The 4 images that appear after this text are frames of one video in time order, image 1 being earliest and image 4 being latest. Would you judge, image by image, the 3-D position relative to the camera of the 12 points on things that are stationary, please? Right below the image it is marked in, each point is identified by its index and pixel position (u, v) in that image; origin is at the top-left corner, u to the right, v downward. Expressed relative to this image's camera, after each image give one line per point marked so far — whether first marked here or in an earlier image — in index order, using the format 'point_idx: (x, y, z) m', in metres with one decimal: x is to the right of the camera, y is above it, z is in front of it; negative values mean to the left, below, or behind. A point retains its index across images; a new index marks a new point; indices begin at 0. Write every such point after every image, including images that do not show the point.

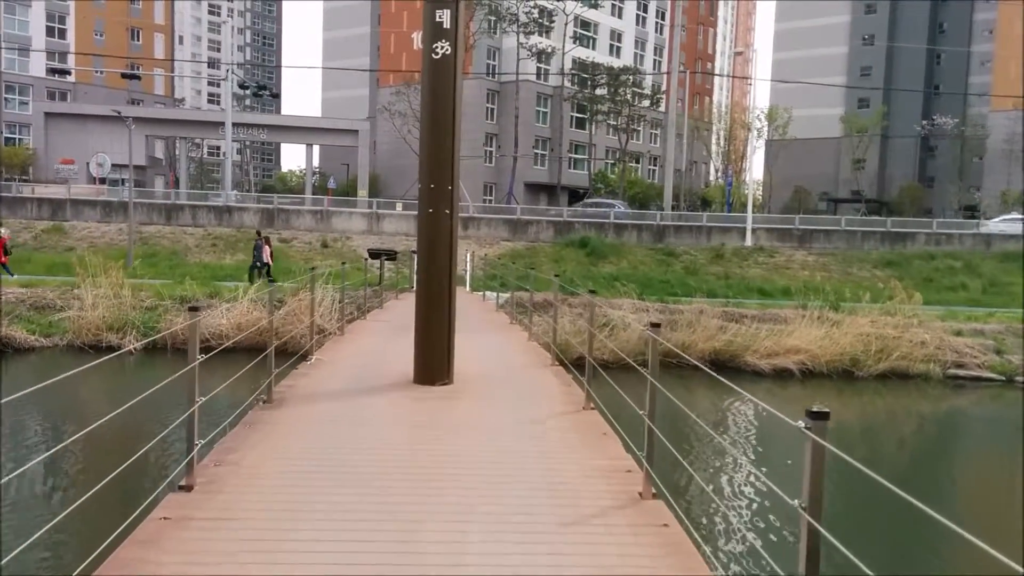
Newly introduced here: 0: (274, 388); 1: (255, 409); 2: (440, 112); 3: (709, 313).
0: (-1.5, -0.7, +5.2) m
1: (-1.5, -0.7, +4.7) m
2: (-0.5, +1.2, +5.4) m
3: (+3.3, -0.5, +13.3) m
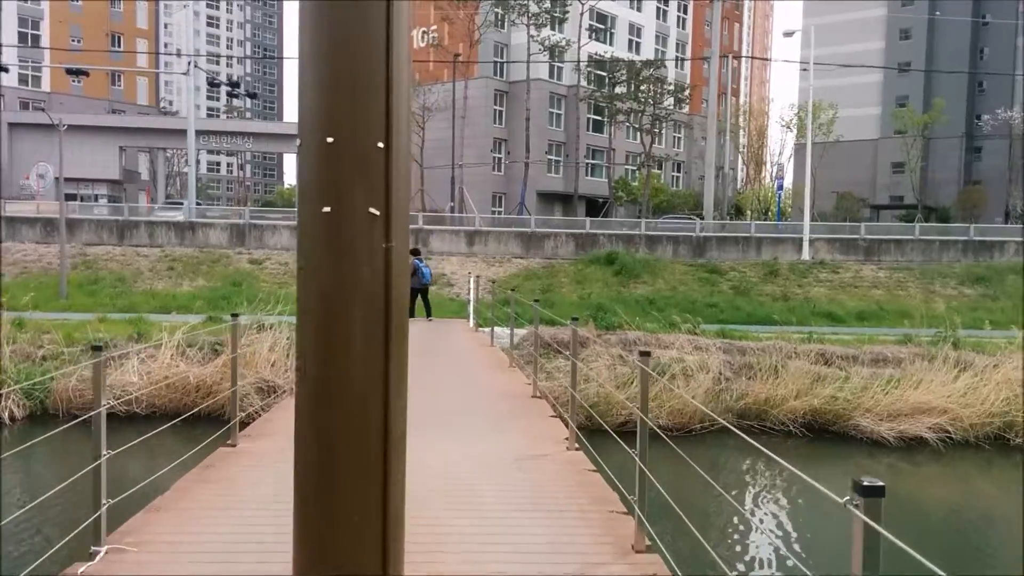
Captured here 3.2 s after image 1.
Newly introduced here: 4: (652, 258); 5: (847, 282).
0: (-1.4, -1.0, +1.8) m
1: (-1.4, -1.1, +1.3) m
2: (-0.4, +0.9, +2.1) m
3: (+3.5, -0.9, +9.9) m
4: (+3.4, +0.7, +19.2) m
5: (+7.6, +0.1, +18.0) m
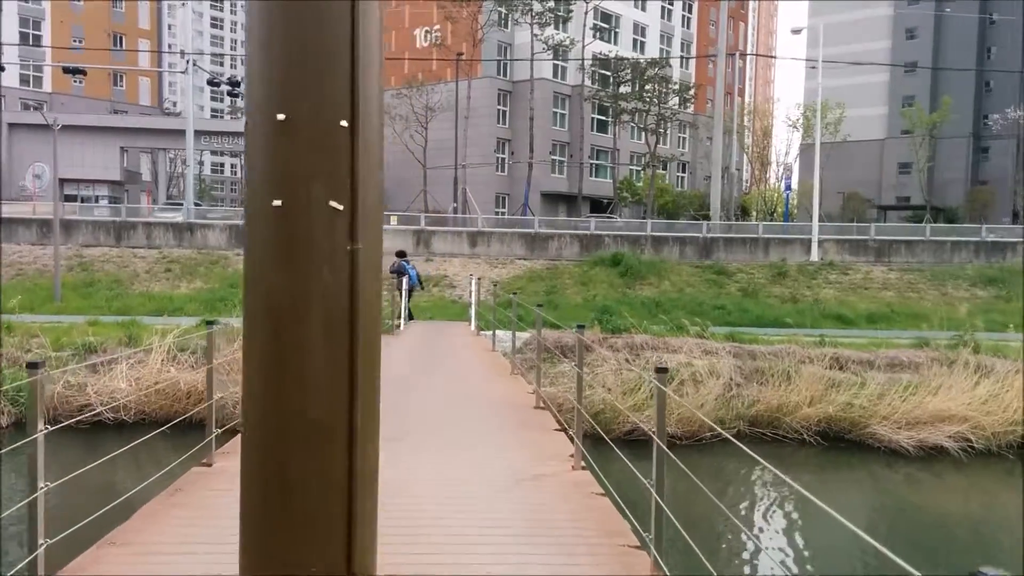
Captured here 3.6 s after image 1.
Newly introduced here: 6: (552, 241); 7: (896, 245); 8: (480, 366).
0: (-1.4, -1.0, +1.5) m
1: (-1.4, -1.1, +1.0) m
2: (-0.4, +0.9, +1.7) m
3: (+3.5, -0.9, +9.5) m
4: (+3.5, +0.7, +18.9) m
5: (+7.6, +0.1, +17.7) m
6: (+1.0, +1.1, +19.1) m
7: (+8.8, +1.0, +18.4) m
8: (-0.4, -0.9, +9.0) m
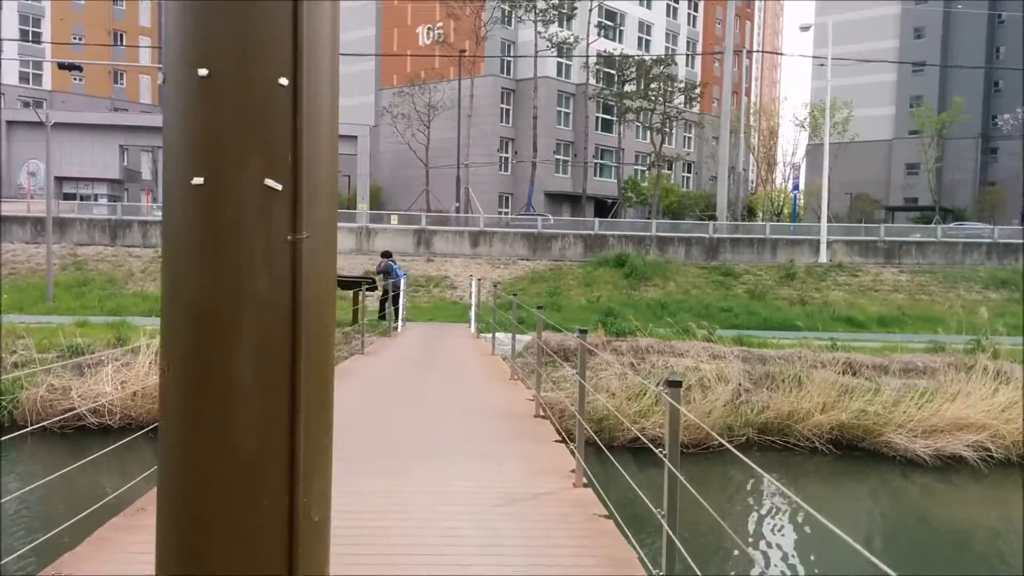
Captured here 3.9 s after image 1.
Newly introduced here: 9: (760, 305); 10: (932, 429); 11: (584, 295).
0: (-1.5, -1.0, +1.2) m
1: (-1.5, -1.1, +0.7) m
2: (-0.4, +0.8, +1.4) m
3: (+3.5, -0.9, +9.2) m
4: (+3.5, +0.7, +18.5) m
5: (+7.7, +0.1, +17.3) m
6: (+1.0, +1.1, +18.8) m
7: (+8.9, +1.0, +18.0) m
8: (-0.4, -0.9, +8.7) m
9: (+5.1, -0.3, +16.1) m
10: (+4.3, -1.4, +8.2) m
11: (+1.5, -0.1, +16.5) m
